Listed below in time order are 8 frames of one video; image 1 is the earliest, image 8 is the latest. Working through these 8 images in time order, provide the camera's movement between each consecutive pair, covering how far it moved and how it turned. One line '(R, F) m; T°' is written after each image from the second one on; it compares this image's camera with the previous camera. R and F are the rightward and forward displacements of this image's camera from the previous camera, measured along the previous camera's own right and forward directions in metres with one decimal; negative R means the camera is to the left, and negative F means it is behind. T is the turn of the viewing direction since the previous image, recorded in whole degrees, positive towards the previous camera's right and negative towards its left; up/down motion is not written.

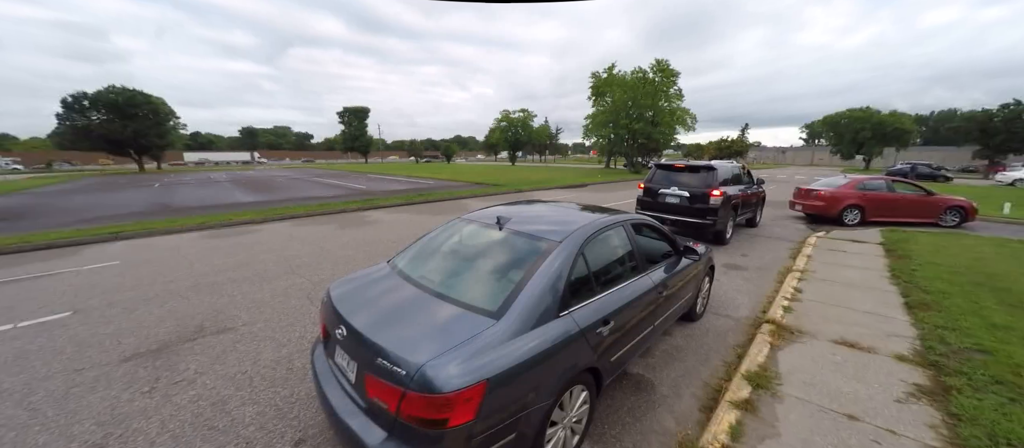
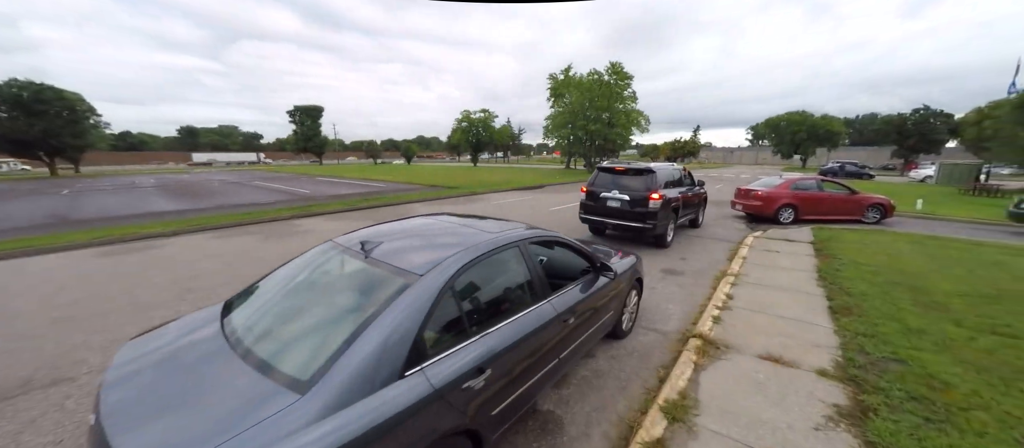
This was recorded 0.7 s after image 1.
(+0.5, +0.4) m; +5°
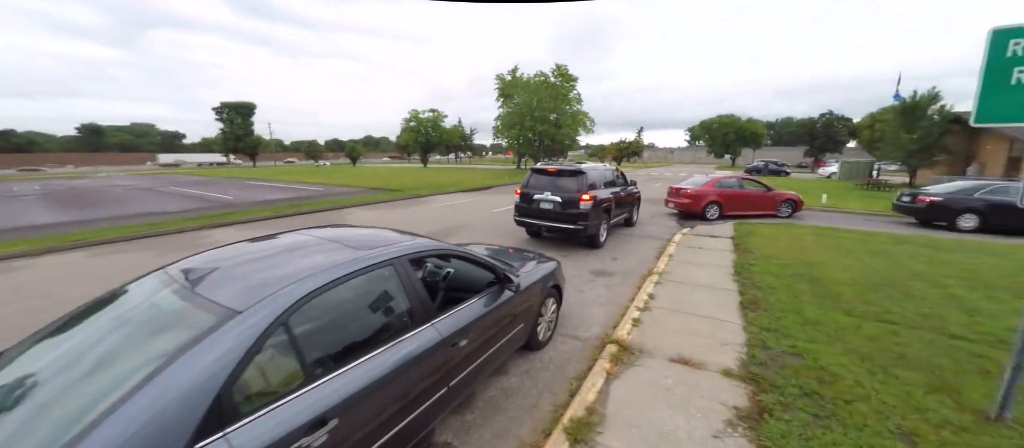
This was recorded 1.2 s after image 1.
(+0.4, +0.2) m; +7°
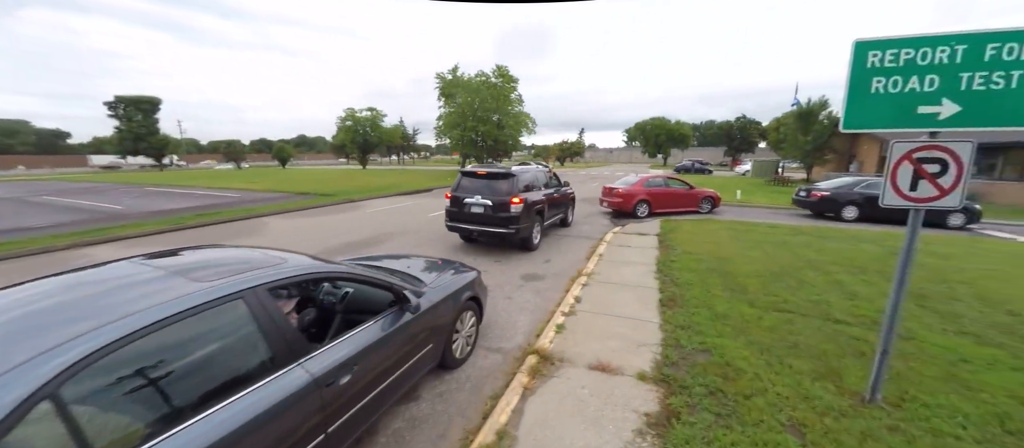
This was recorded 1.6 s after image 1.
(+0.3, +0.2) m; +8°
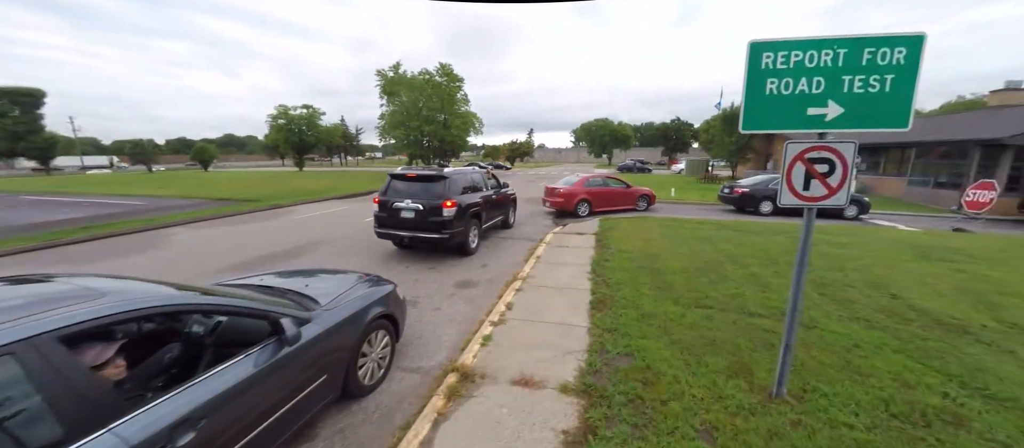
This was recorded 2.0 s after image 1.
(+0.3, +0.2) m; +8°
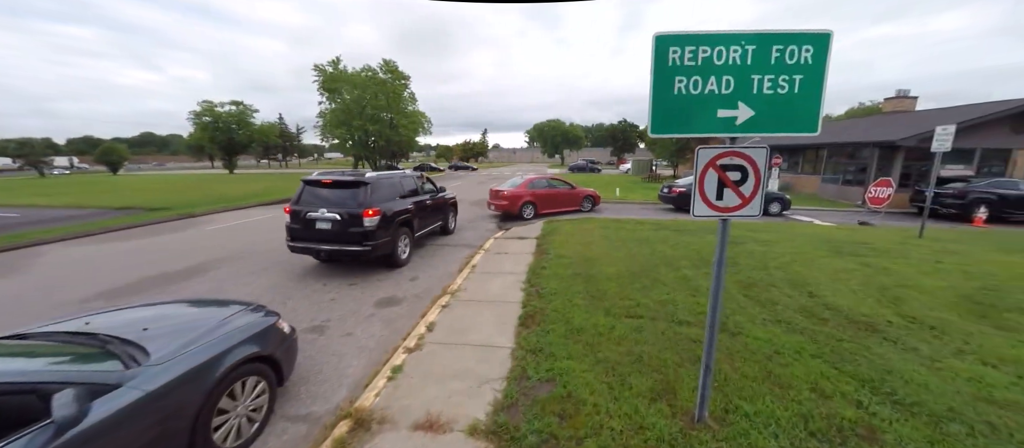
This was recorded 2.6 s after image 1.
(+0.4, +0.4) m; +7°
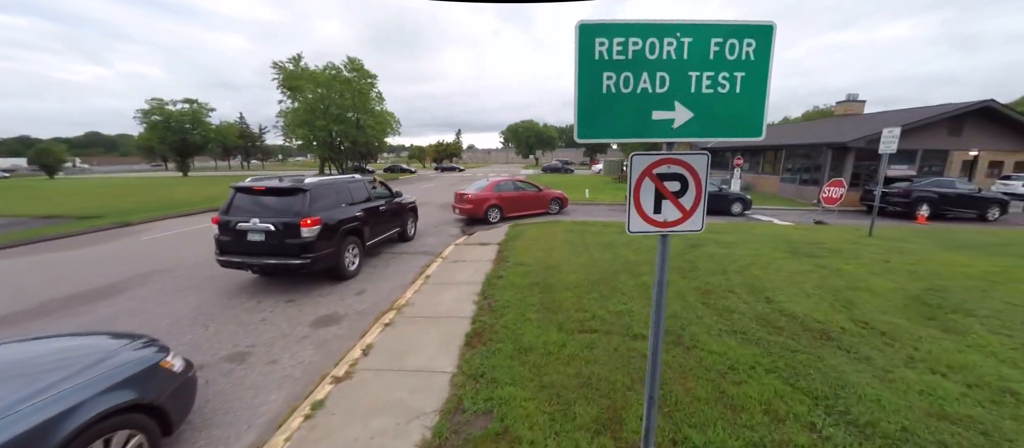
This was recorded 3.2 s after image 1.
(+0.3, +0.3) m; +4°
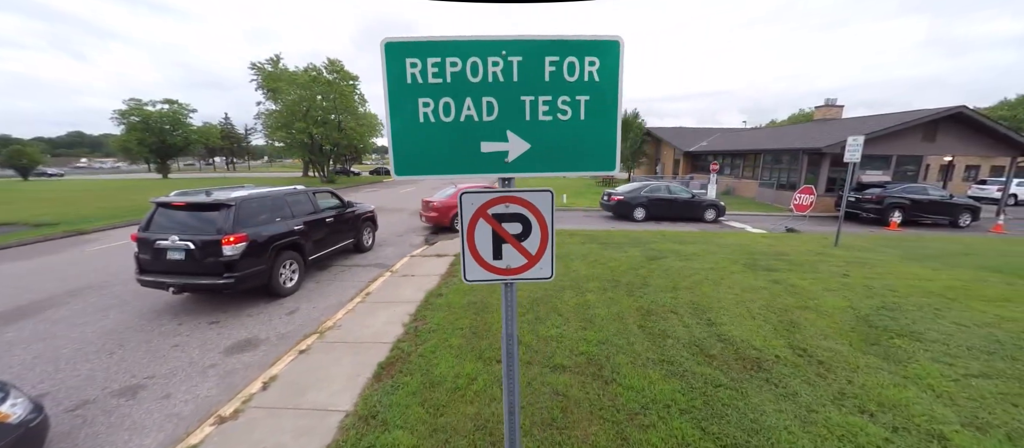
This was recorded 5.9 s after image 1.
(+0.7, +0.2) m; +1°
